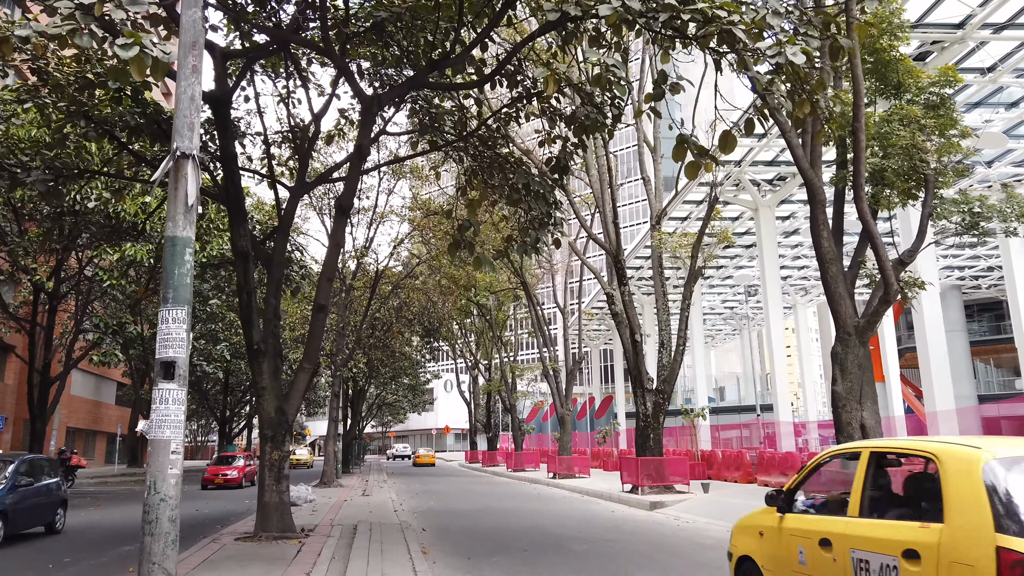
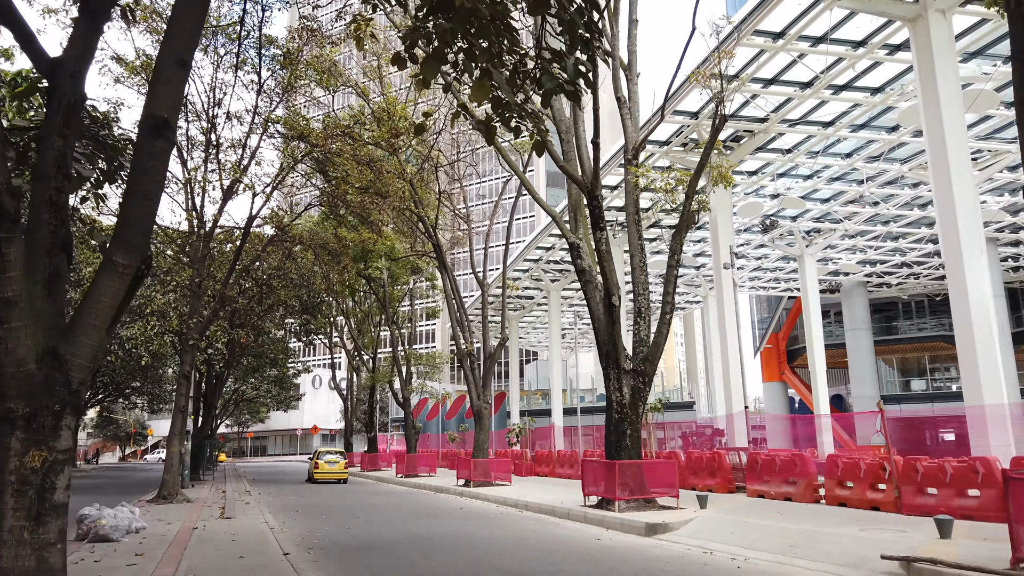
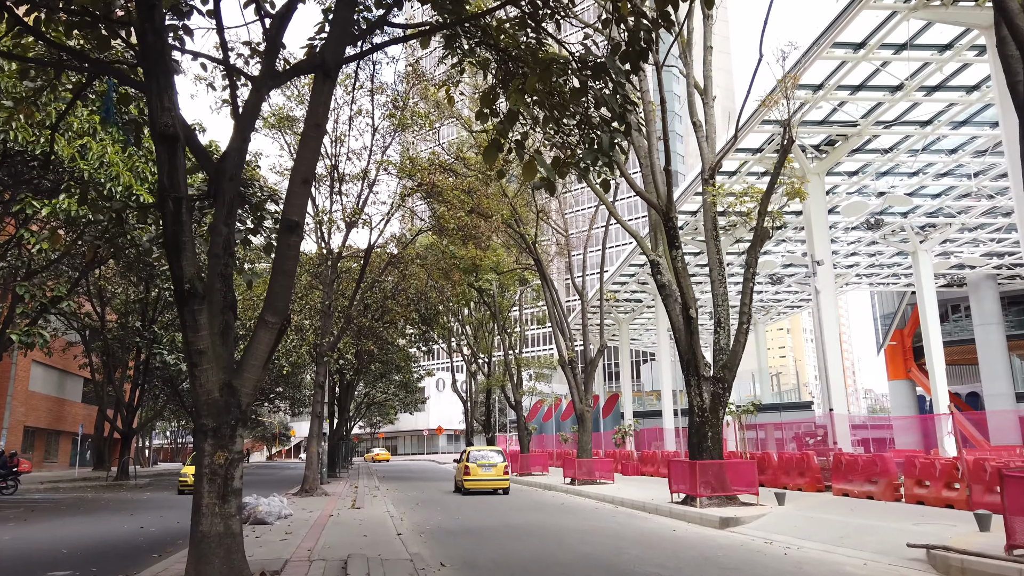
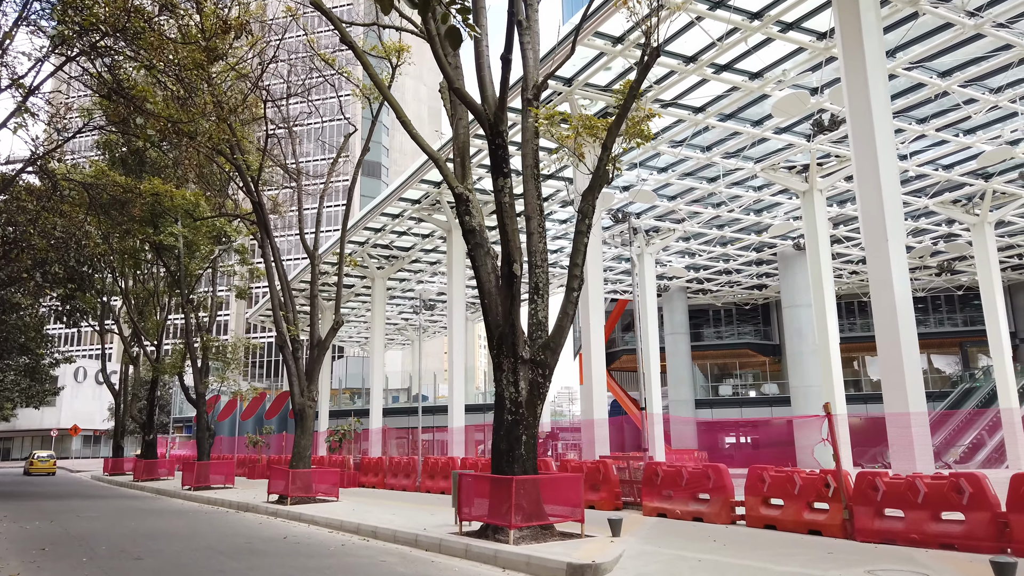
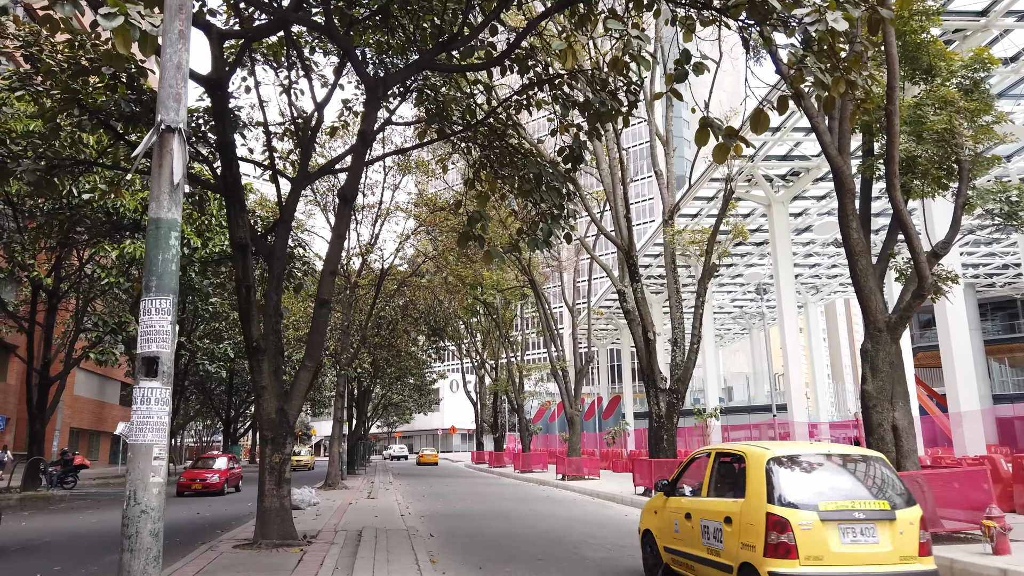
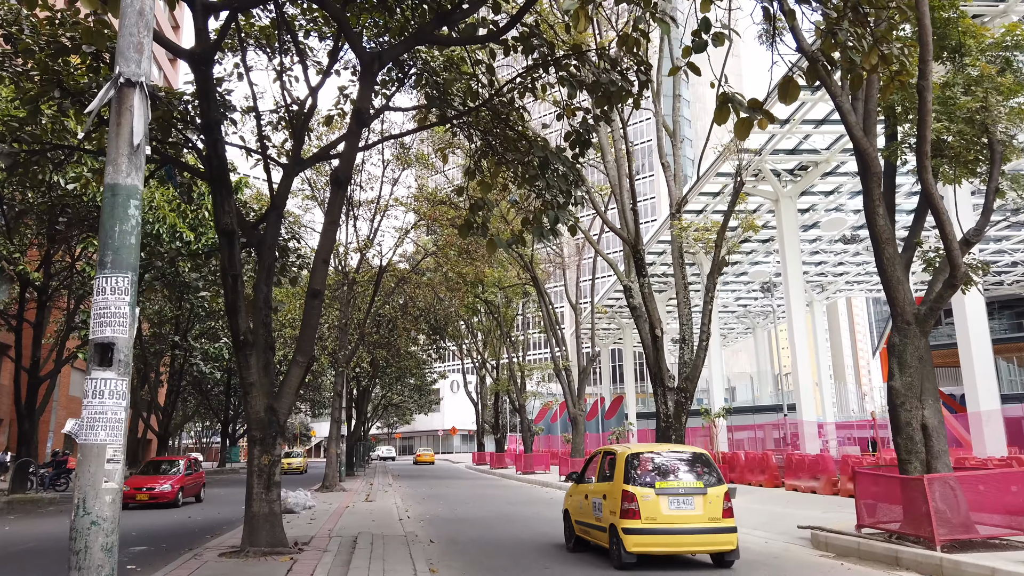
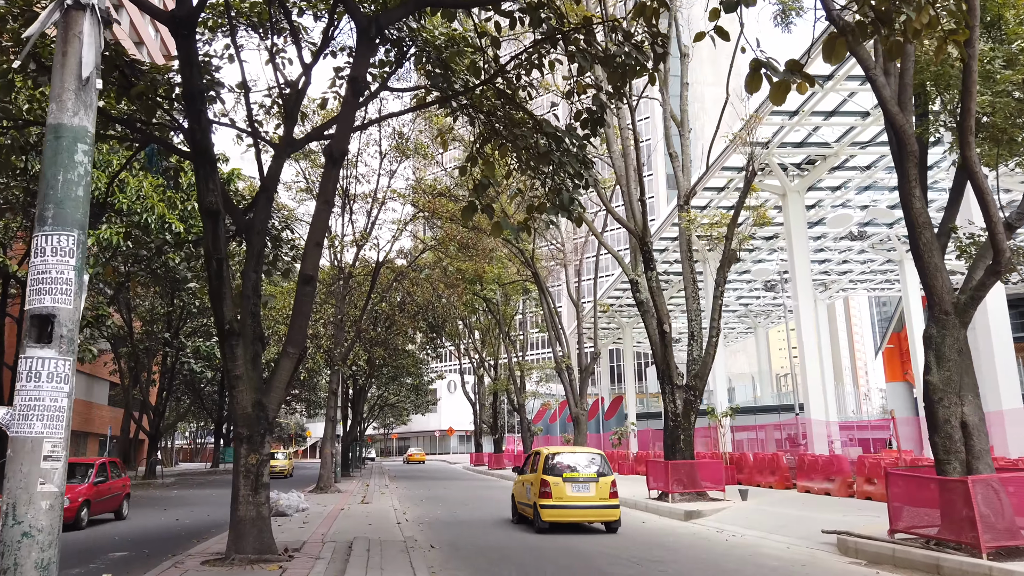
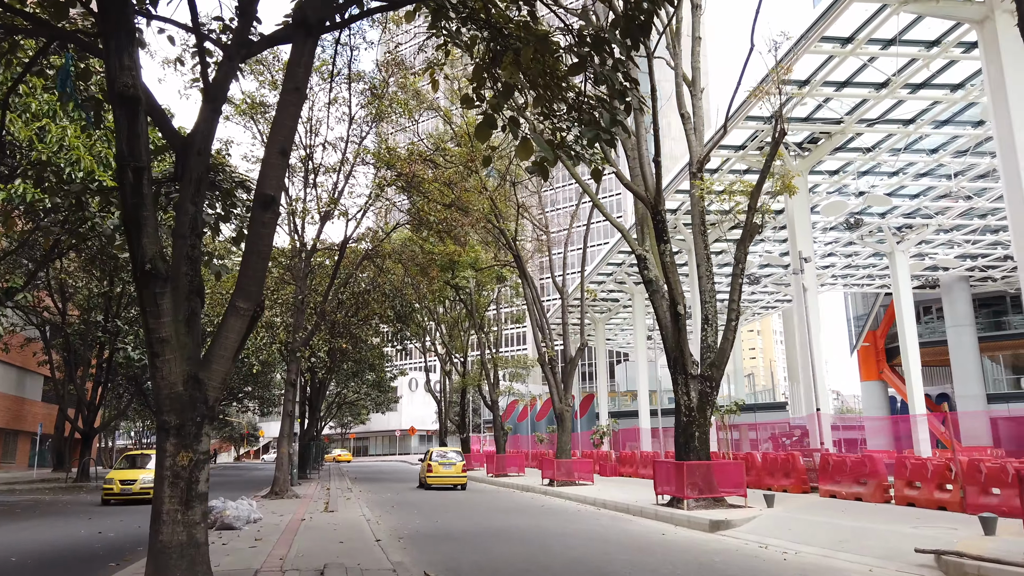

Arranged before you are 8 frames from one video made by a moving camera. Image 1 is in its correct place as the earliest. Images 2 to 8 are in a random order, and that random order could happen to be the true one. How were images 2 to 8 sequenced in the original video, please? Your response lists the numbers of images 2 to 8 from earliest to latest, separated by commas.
5, 6, 7, 3, 8, 2, 4
